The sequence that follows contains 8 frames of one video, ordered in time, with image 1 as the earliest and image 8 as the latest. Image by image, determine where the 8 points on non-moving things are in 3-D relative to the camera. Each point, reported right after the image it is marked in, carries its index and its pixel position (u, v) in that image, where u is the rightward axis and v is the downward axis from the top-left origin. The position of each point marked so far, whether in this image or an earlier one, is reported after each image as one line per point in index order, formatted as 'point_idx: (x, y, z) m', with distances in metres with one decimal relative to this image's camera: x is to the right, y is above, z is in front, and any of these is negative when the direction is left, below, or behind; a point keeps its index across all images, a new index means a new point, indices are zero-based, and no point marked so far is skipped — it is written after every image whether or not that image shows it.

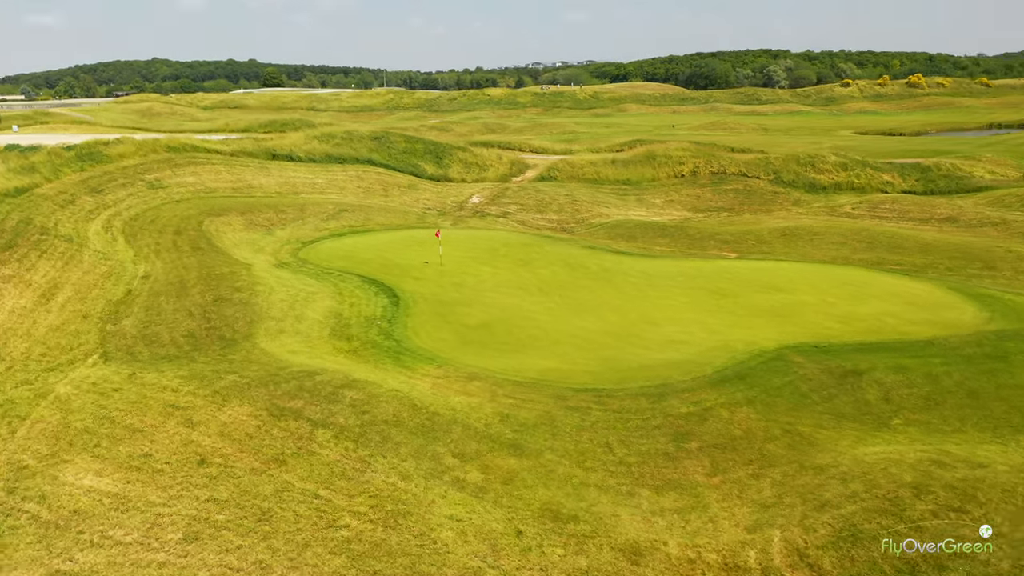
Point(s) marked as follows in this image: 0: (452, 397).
0: (-1.0, -2.0, +15.1) m
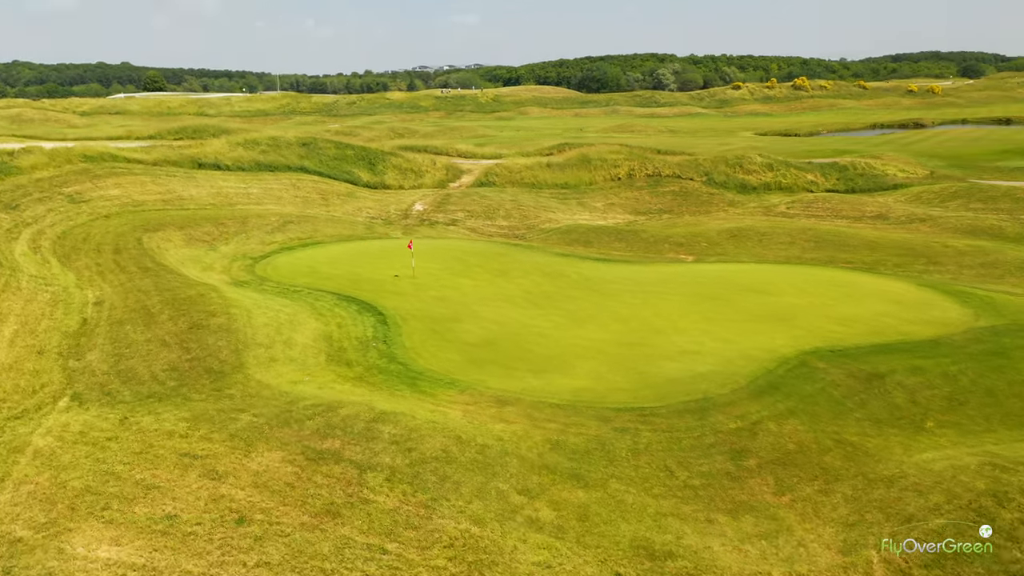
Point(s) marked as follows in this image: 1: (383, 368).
0: (-0.3, -2.3, +13.9) m
1: (-2.6, -1.6, +16.7) m
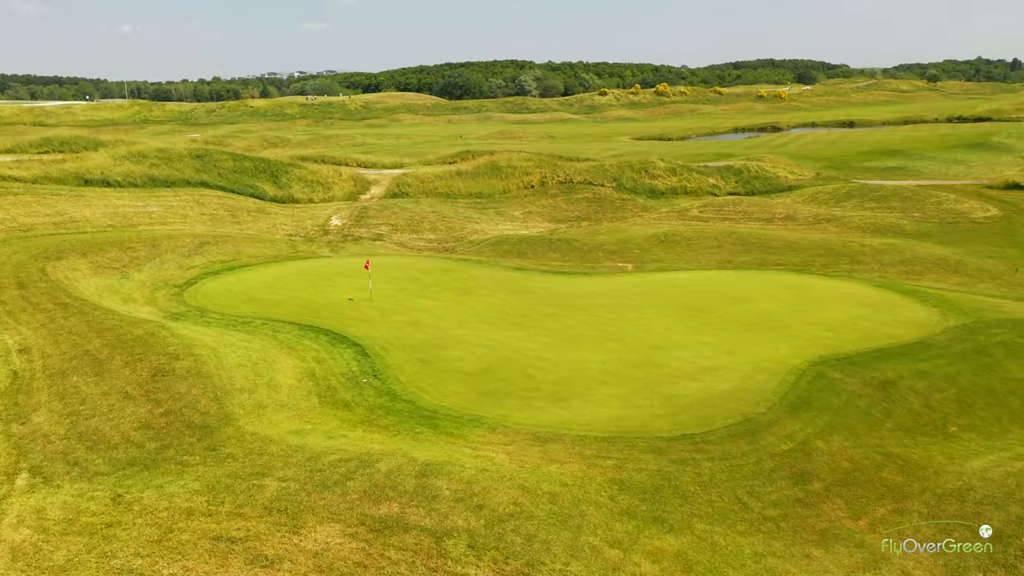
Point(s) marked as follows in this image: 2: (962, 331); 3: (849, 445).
0: (+0.6, -2.7, +12.5) m
1: (-2.2, -2.2, +14.9) m
2: (+10.9, -1.1, +19.9) m
3: (+5.8, -2.7, +14.3) m
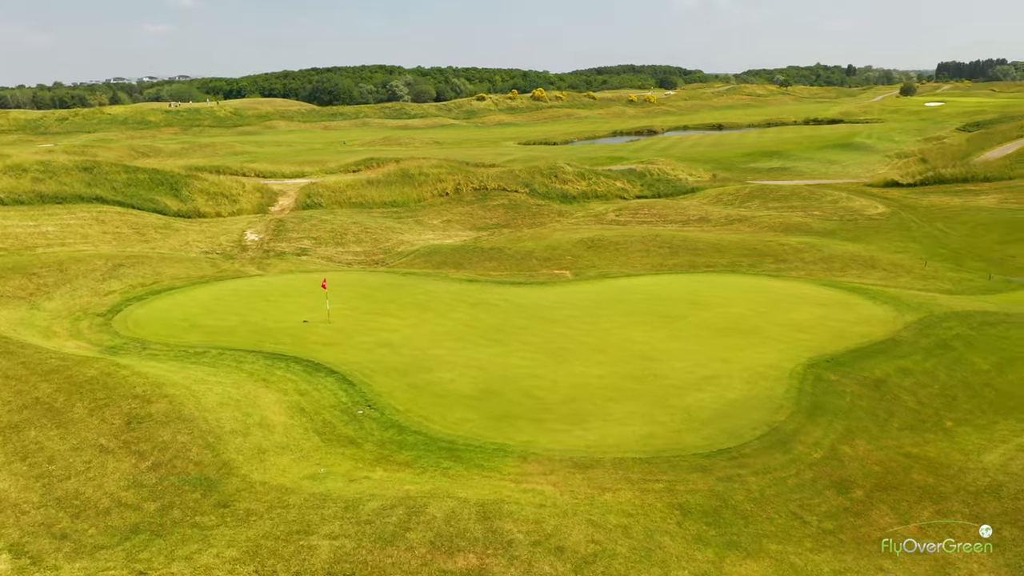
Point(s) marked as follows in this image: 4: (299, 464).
0: (+1.3, -3.0, +11.7) m
1: (-1.8, -2.5, +13.7) m
2: (+10.2, -1.0, +20.7) m
3: (+6.2, -2.8, +14.3) m
4: (-3.2, -2.7, +12.7) m
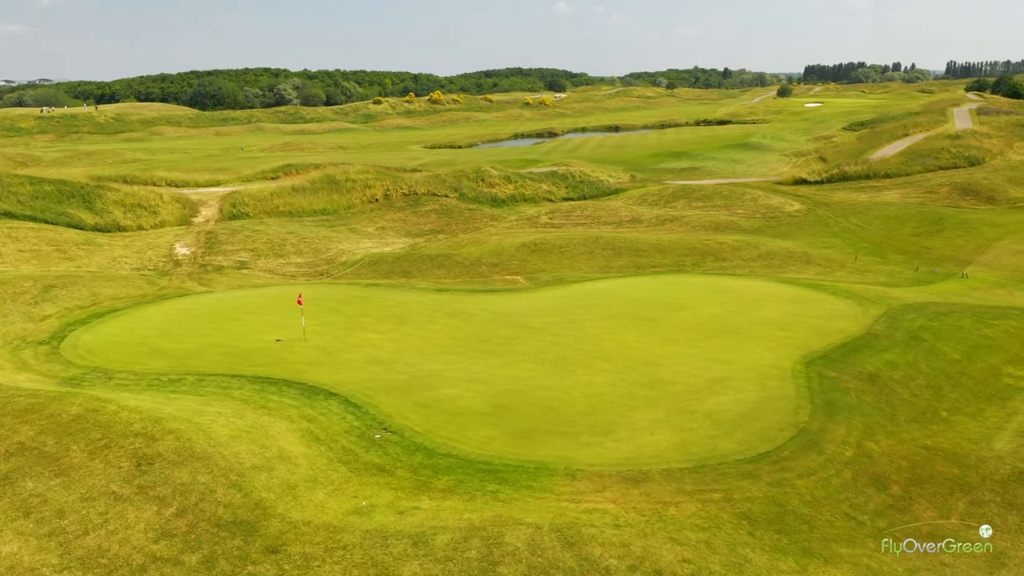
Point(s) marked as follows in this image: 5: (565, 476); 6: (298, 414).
0: (+2.2, -3.1, +11.4) m
1: (-1.2, -2.8, +12.9) m
2: (+9.7, -0.8, +21.4) m
3: (+6.7, -2.7, +14.5) m
4: (-2.5, -3.0, +11.7) m
5: (+0.8, -2.8, +12.4) m
6: (-3.7, -2.2, +14.4) m
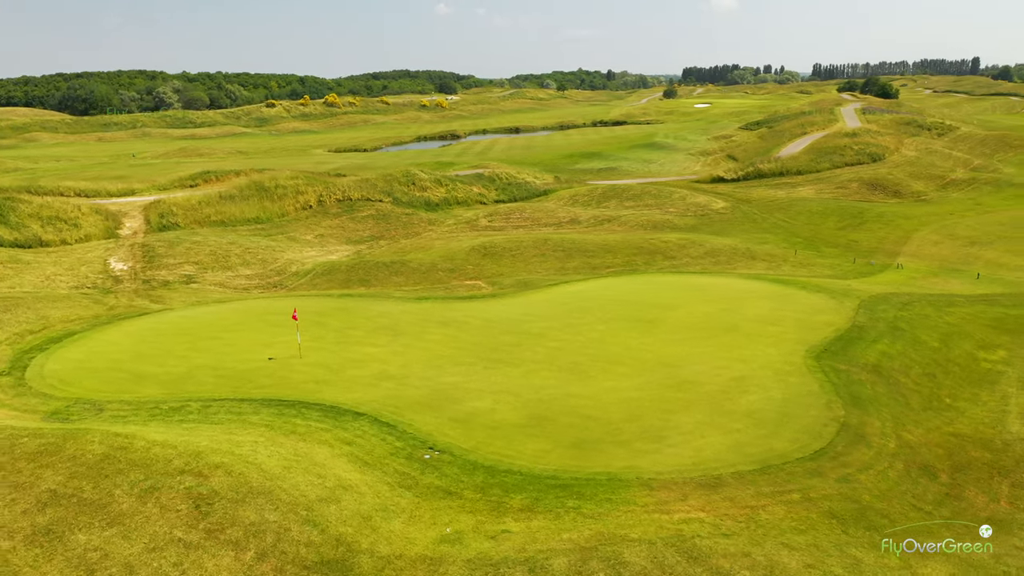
0: (+3.4, -3.1, +11.2) m
1: (-0.2, -2.9, +12.3) m
2: (+9.5, -0.6, +22.2) m
3: (+7.4, -2.6, +15.0) m
4: (-1.3, -3.1, +10.9) m
5: (+1.9, -2.9, +12.1) m
6: (-2.9, -2.4, +13.5) m
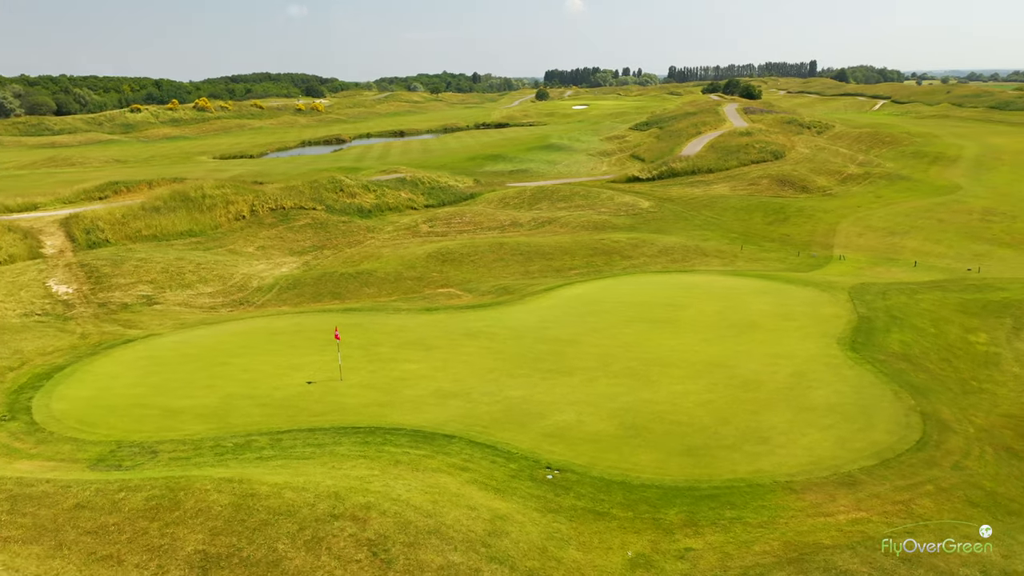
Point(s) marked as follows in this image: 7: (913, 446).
0: (+5.5, -3.1, +11.4) m
1: (+1.9, -3.0, +11.8) m
2: (+9.7, -0.4, +23.1) m
3: (+8.9, -2.4, +15.7) m
4: (+1.0, -3.3, +10.3) m
5: (+3.9, -2.9, +12.0) m
6: (-1.0, -2.7, +12.6) m
7: (+6.5, -2.6, +13.5) m
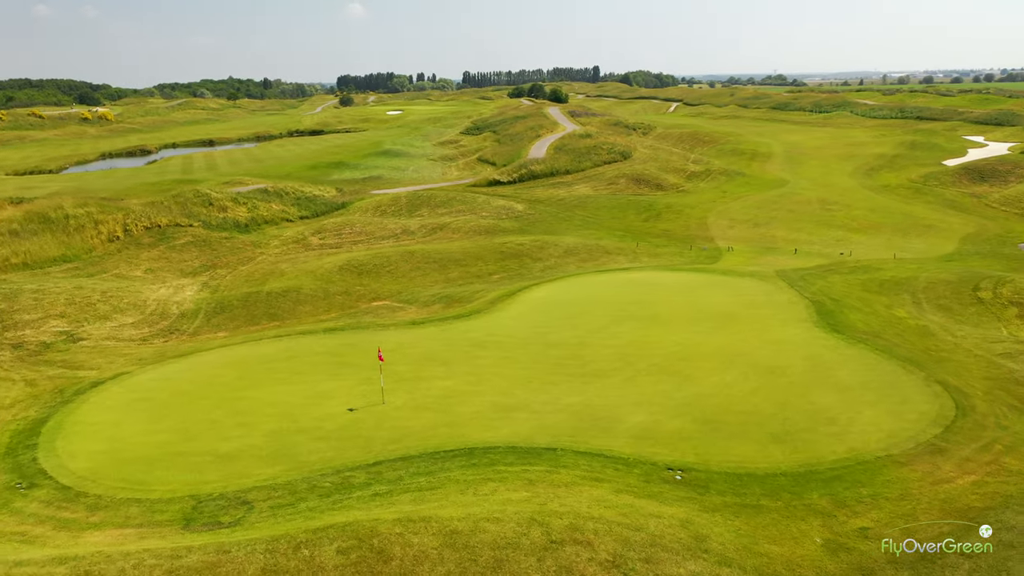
0: (+7.6, -2.8, +12.7) m
1: (+4.0, -3.0, +12.2) m
2: (+8.6, 0.0, +25.1) m
3: (+9.8, -2.0, +17.7) m
4: (+3.5, -3.3, +10.5) m
5: (+5.9, -2.7, +12.9) m
6: (+1.0, -2.8, +12.2) m
7: (+8.0, -2.3, +15.0) m
